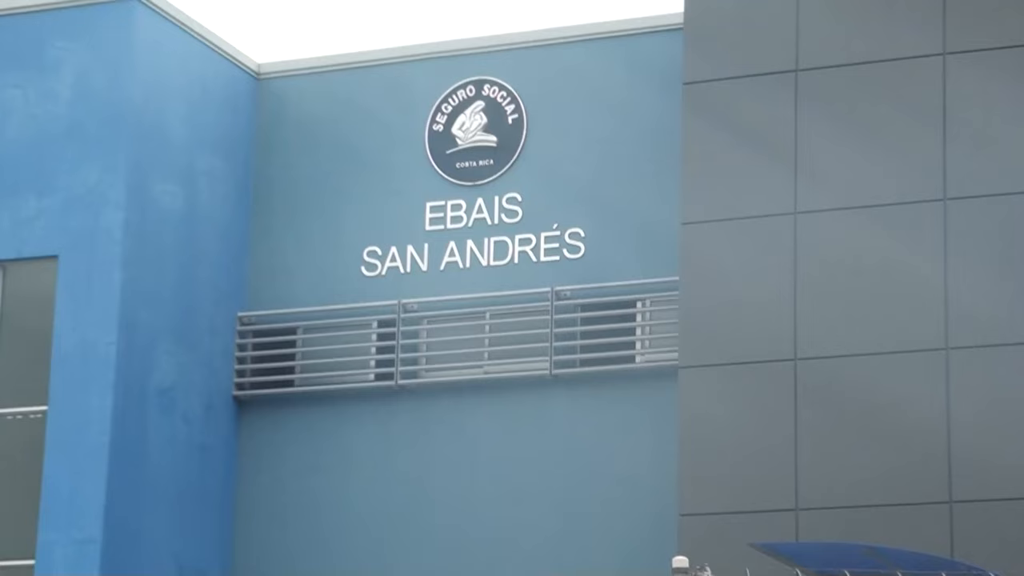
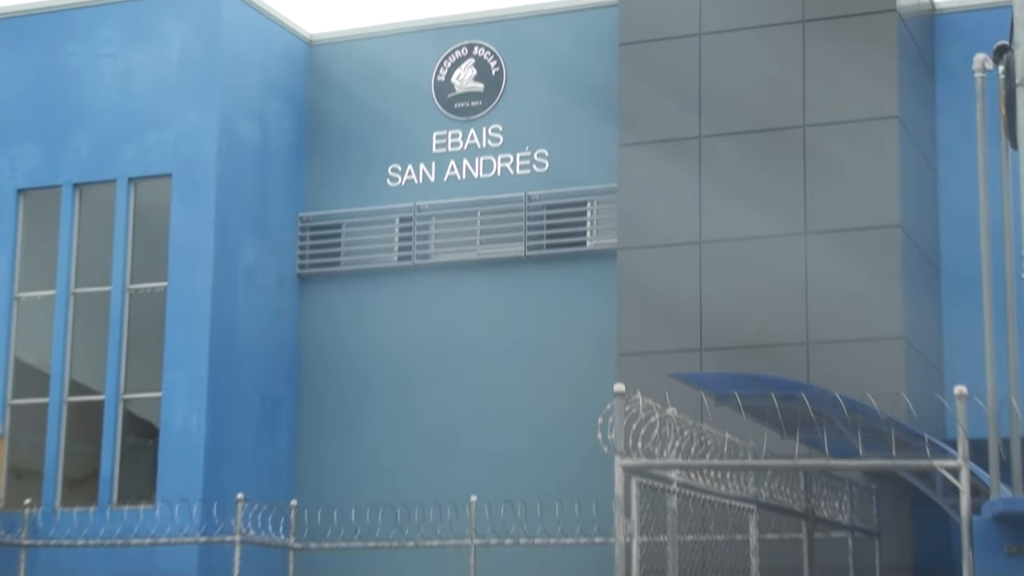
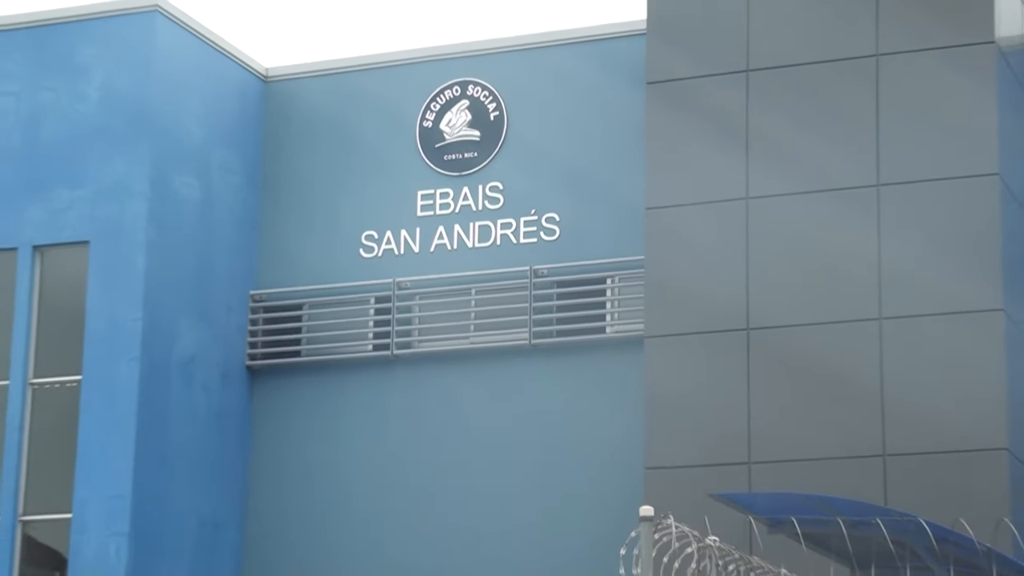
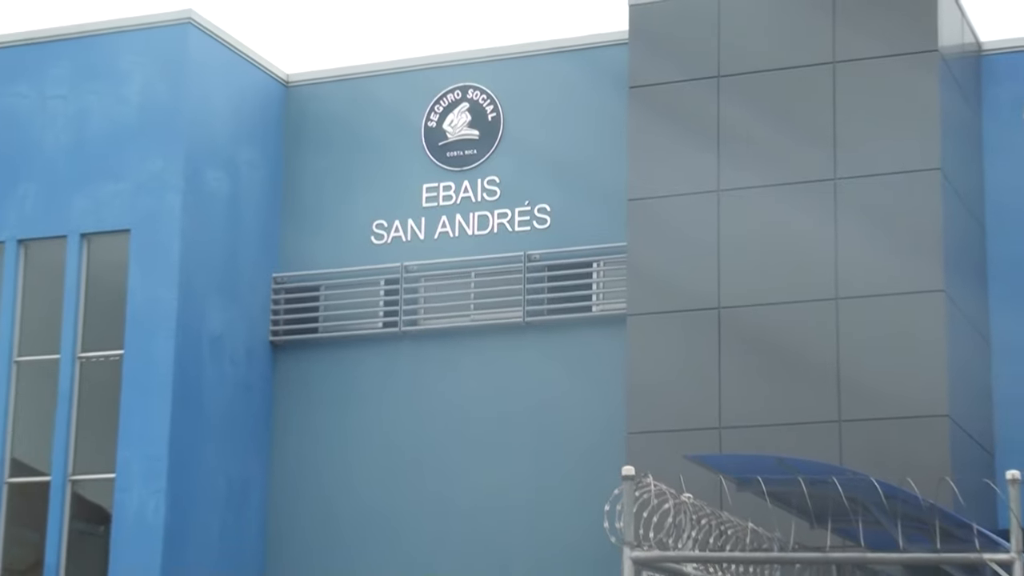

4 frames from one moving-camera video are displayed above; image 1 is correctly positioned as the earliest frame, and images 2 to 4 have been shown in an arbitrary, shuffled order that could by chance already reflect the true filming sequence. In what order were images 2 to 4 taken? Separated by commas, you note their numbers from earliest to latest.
3, 4, 2
